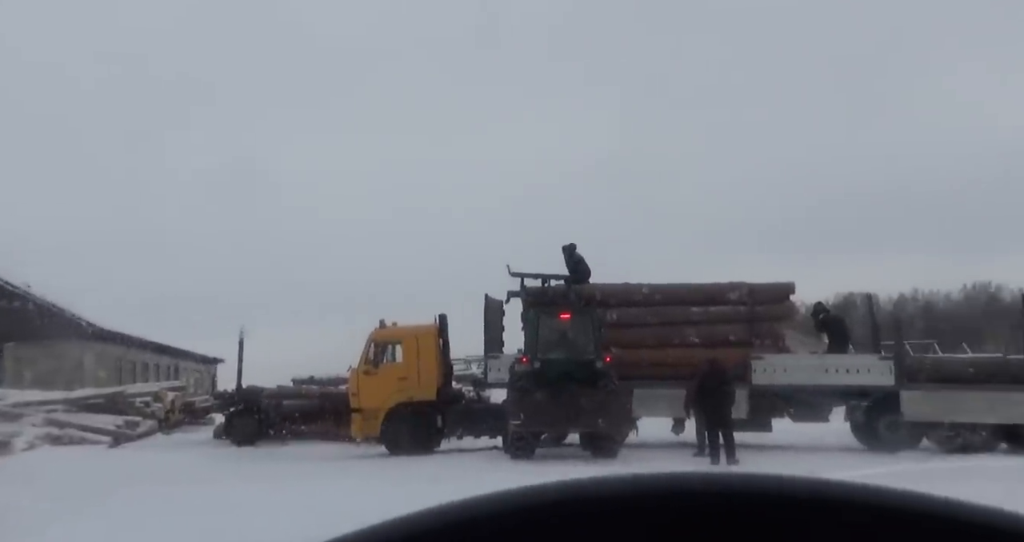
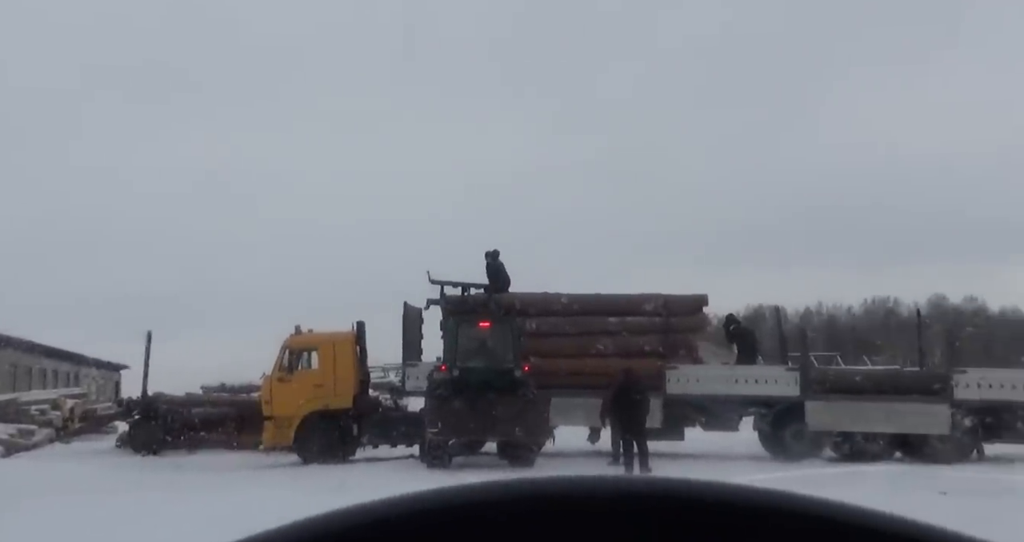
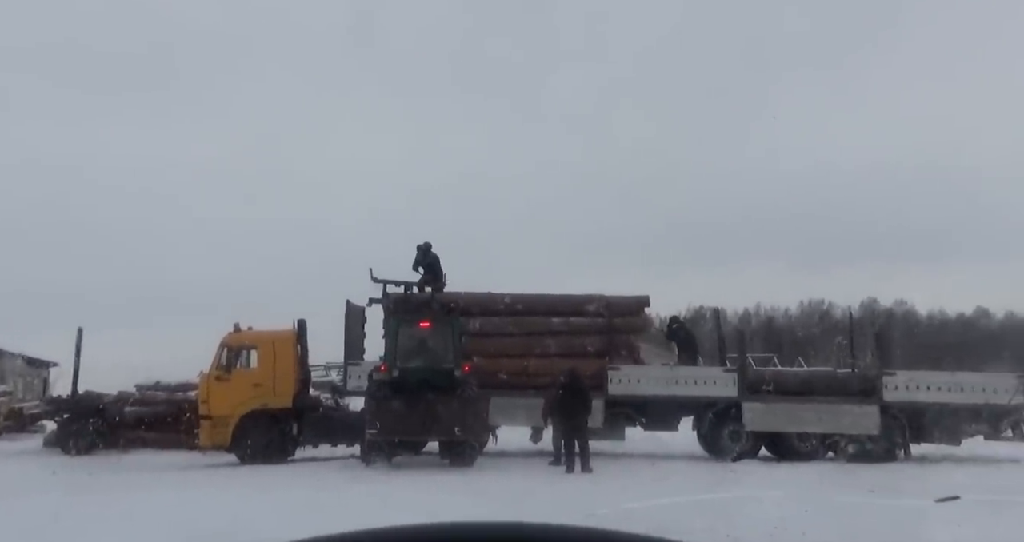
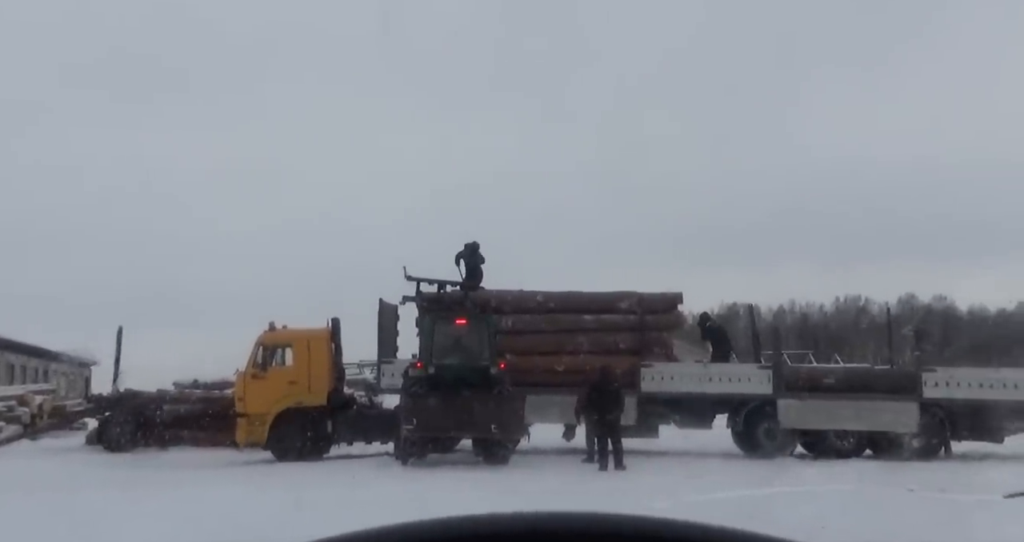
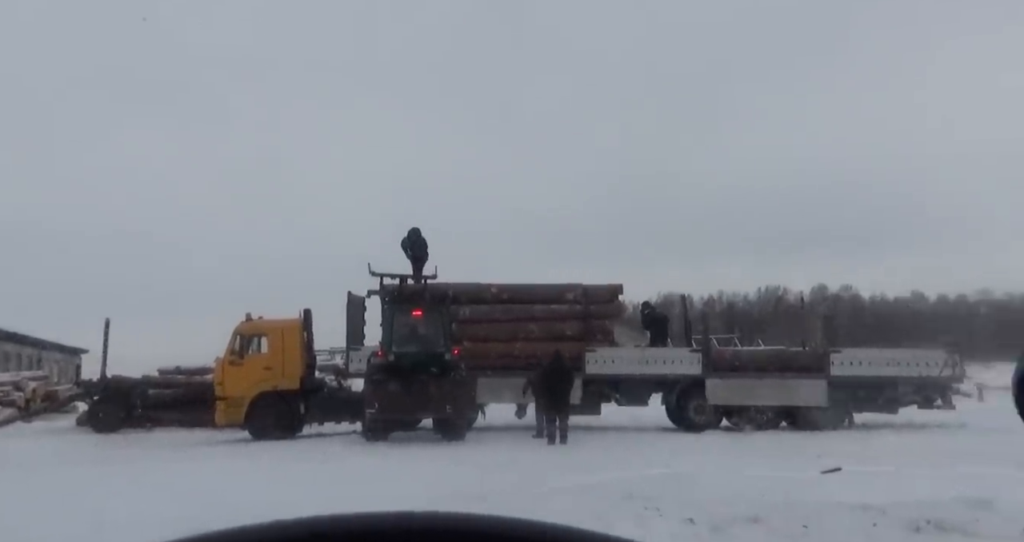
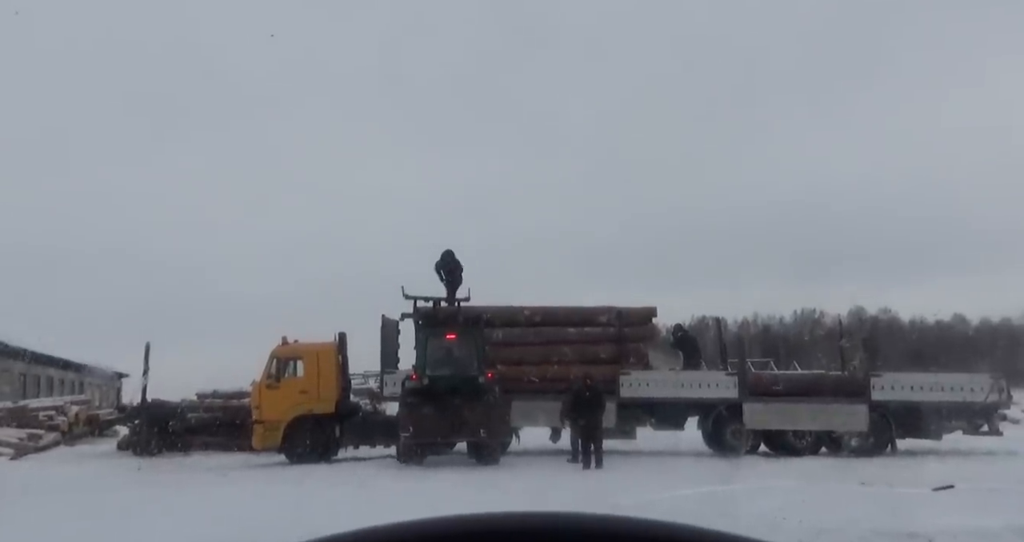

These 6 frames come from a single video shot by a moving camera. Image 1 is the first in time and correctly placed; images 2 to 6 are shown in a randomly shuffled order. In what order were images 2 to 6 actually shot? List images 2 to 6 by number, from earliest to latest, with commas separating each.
2, 4, 3, 6, 5
